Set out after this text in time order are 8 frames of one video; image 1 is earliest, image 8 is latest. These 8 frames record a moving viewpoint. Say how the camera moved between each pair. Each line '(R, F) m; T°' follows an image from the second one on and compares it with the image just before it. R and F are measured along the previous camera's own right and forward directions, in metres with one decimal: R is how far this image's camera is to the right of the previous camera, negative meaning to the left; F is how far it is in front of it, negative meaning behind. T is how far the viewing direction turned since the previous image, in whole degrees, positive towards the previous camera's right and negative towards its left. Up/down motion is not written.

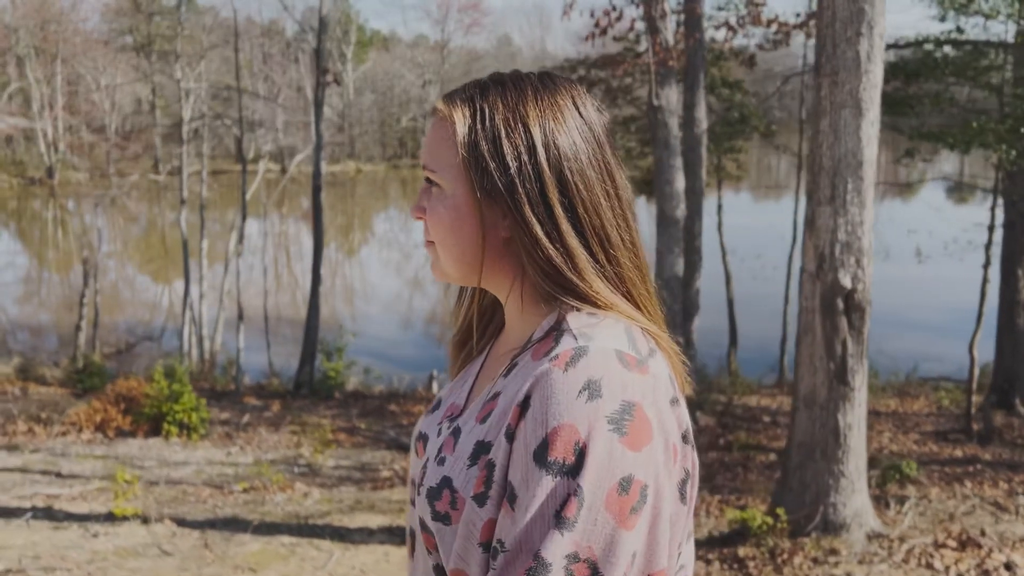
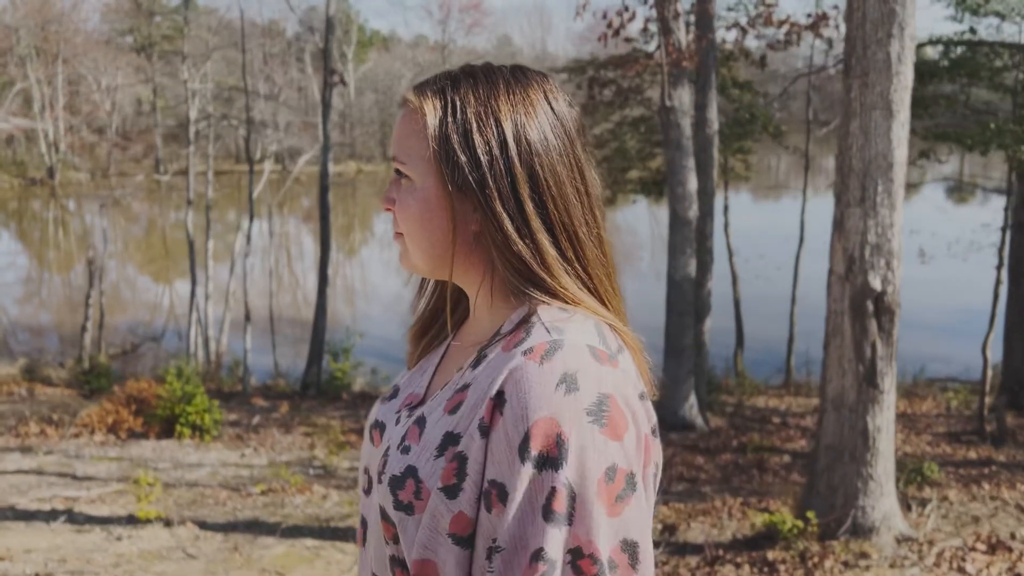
(-0.1, 0.0) m; 0°
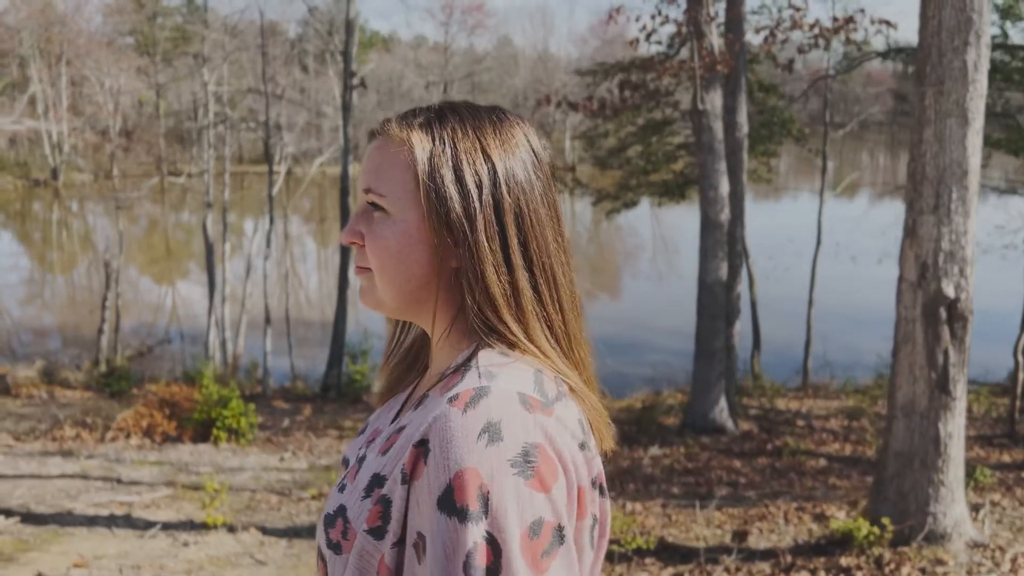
(-0.4, 0.0) m; 0°
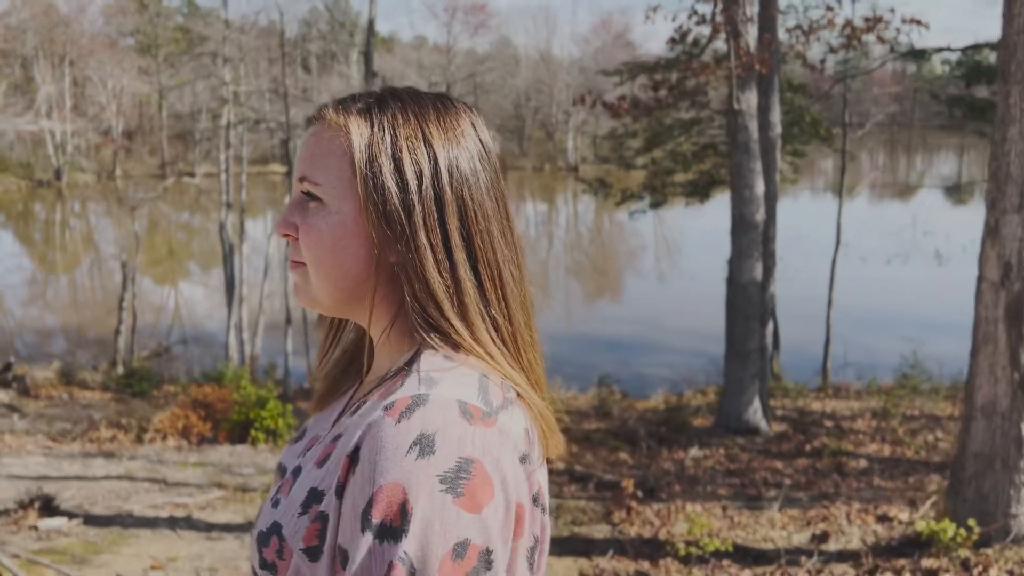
(-0.4, 0.0) m; 0°
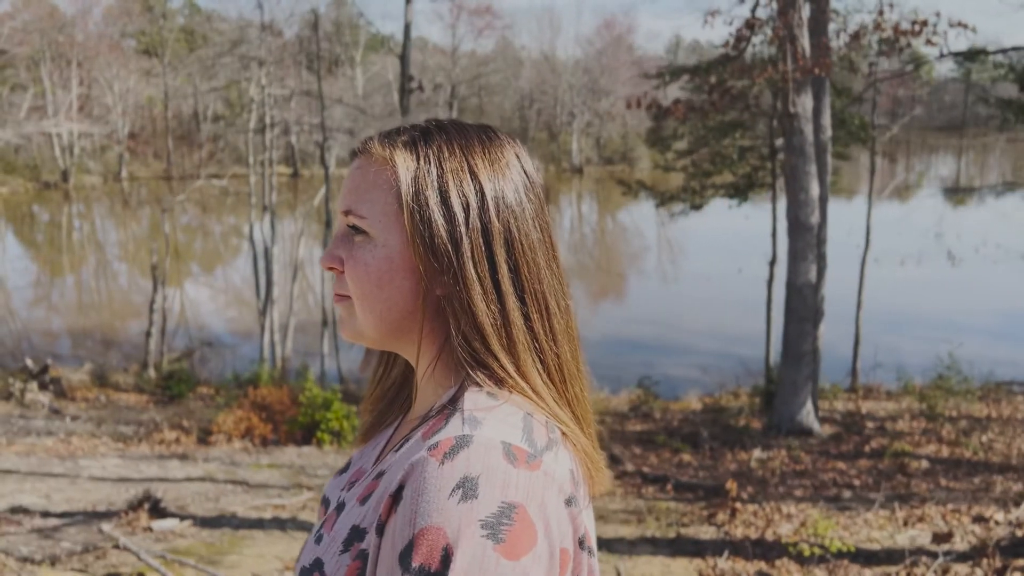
(-0.7, -0.1) m; 0°
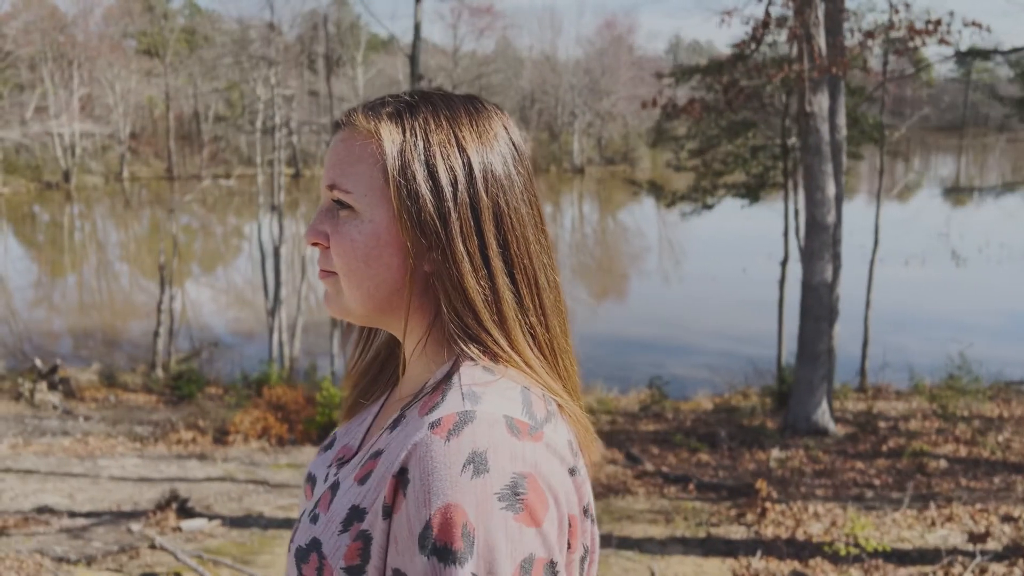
(-0.2, 0.0) m; 0°
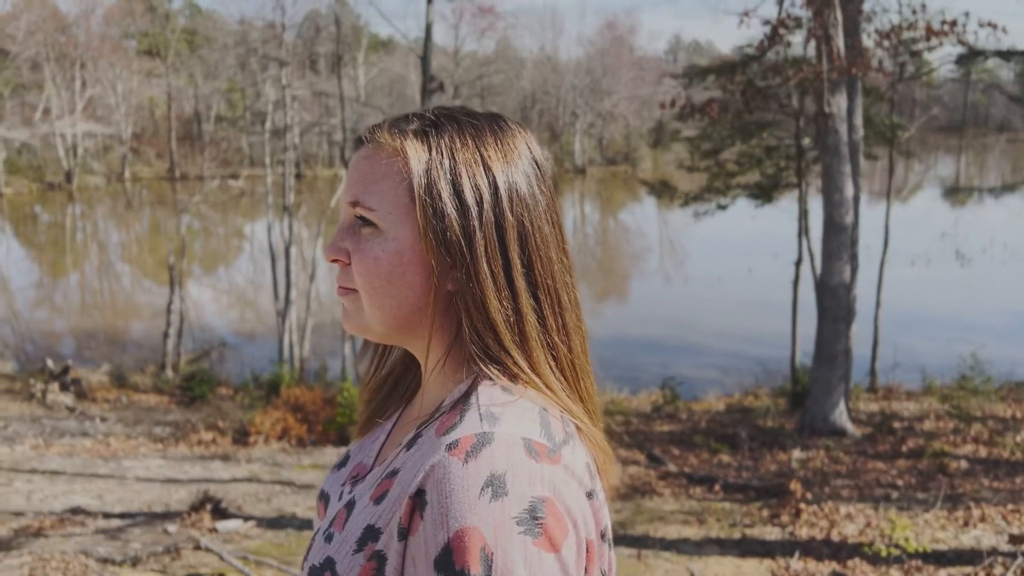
(-0.2, 0.0) m; 0°
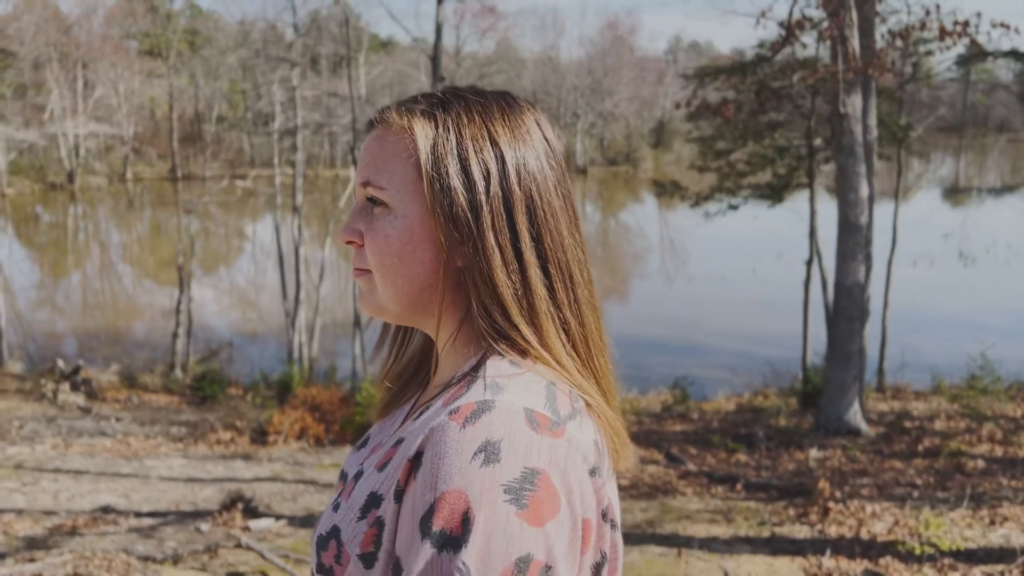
(-0.2, 0.0) m; 0°
